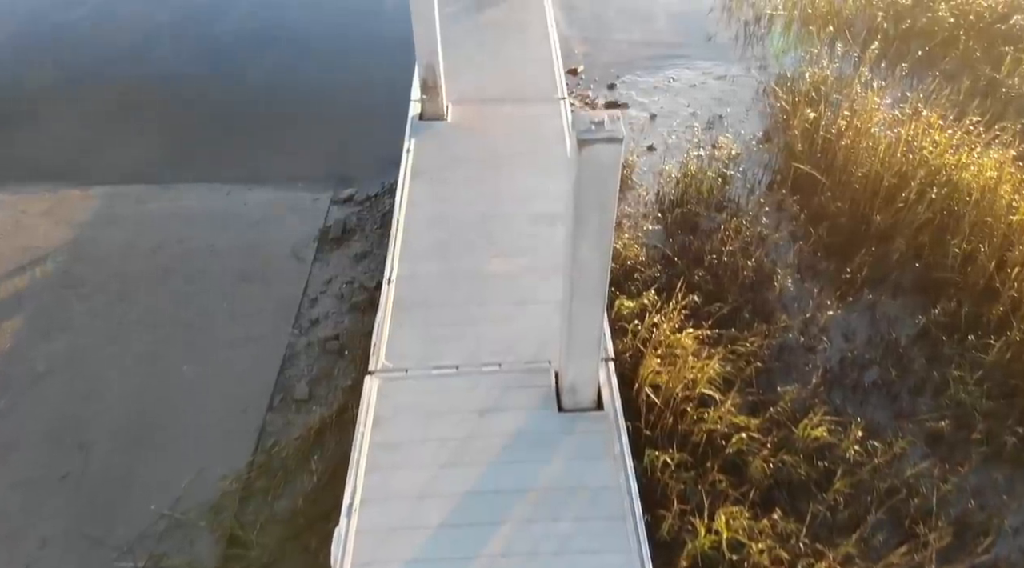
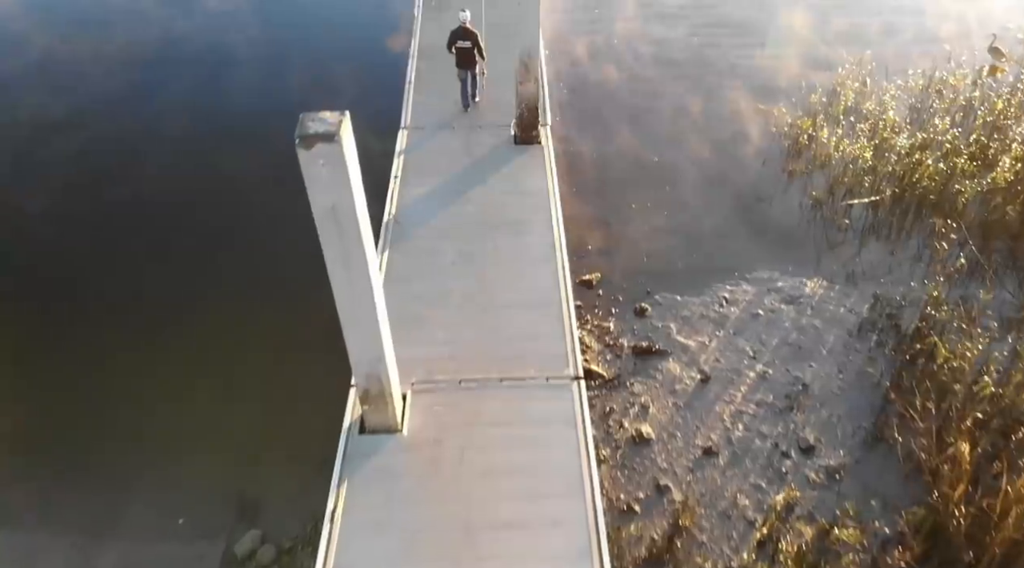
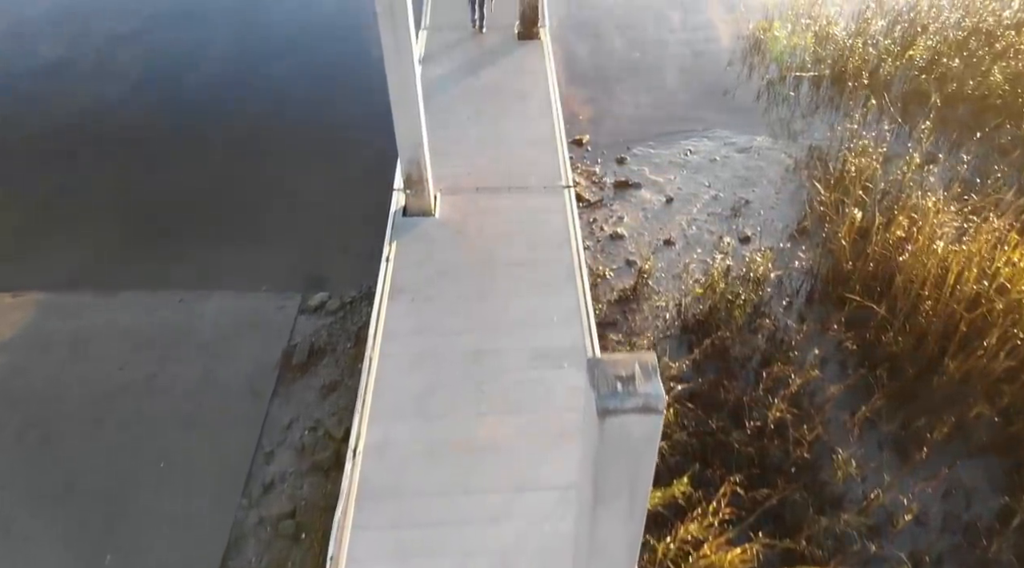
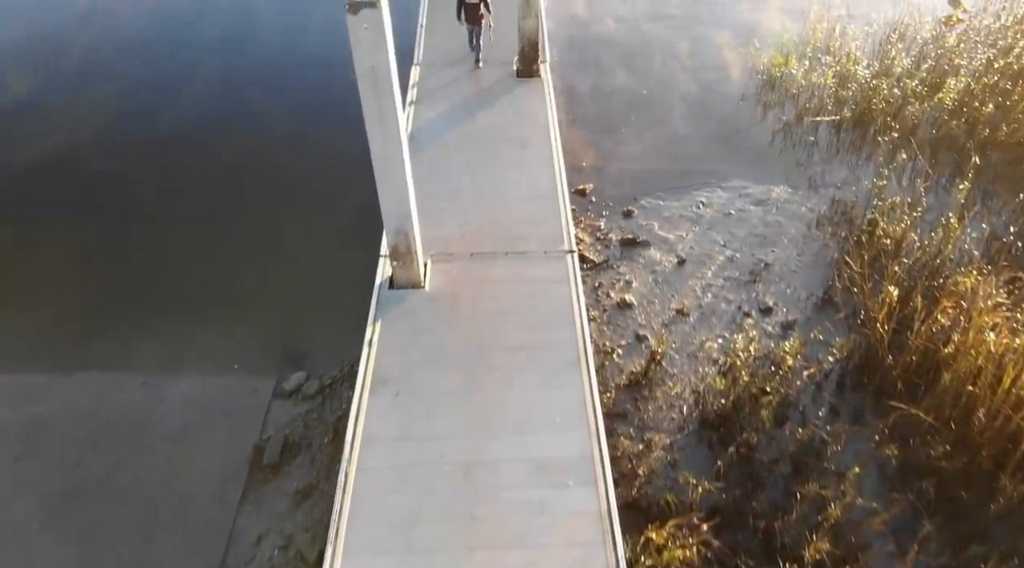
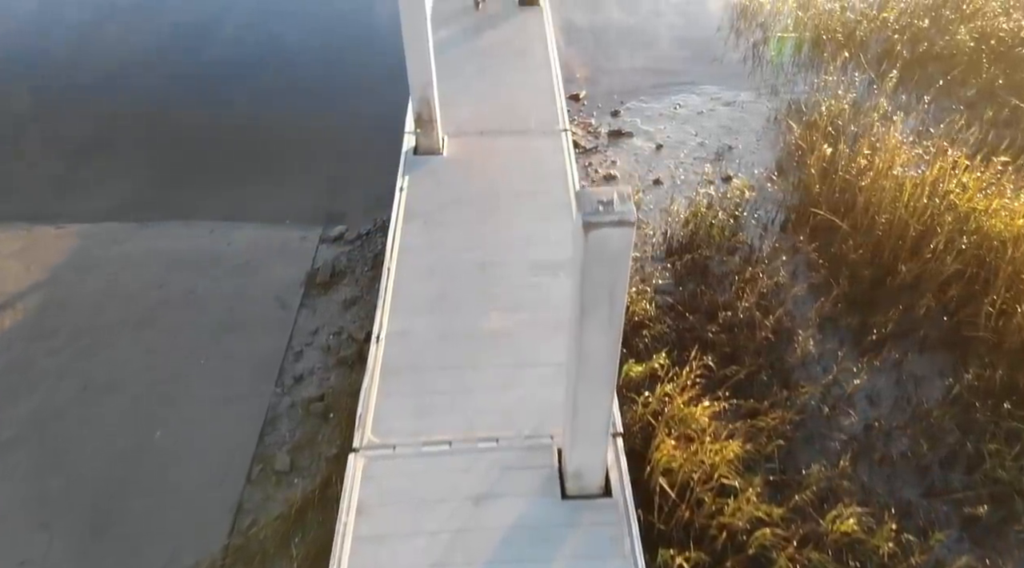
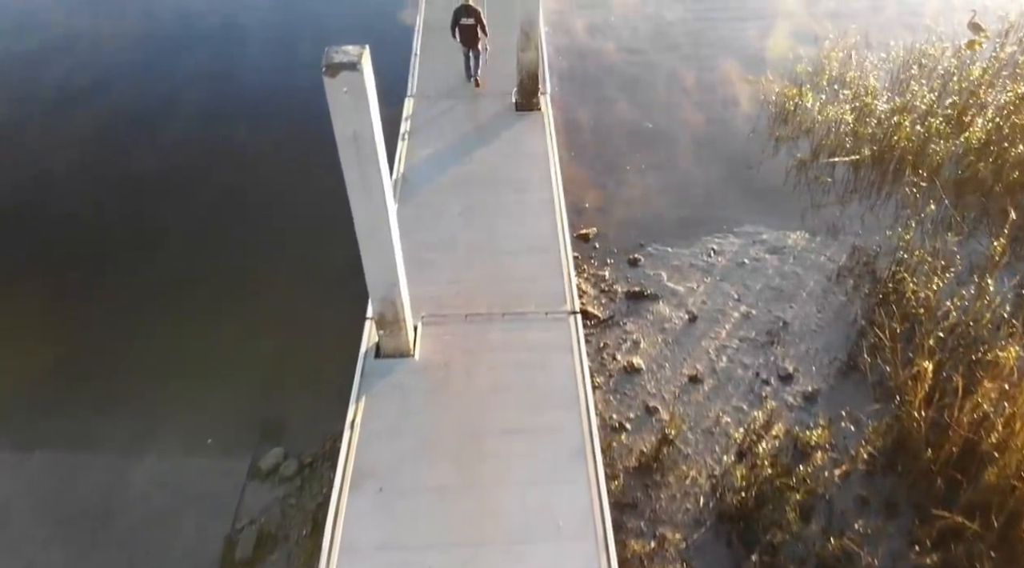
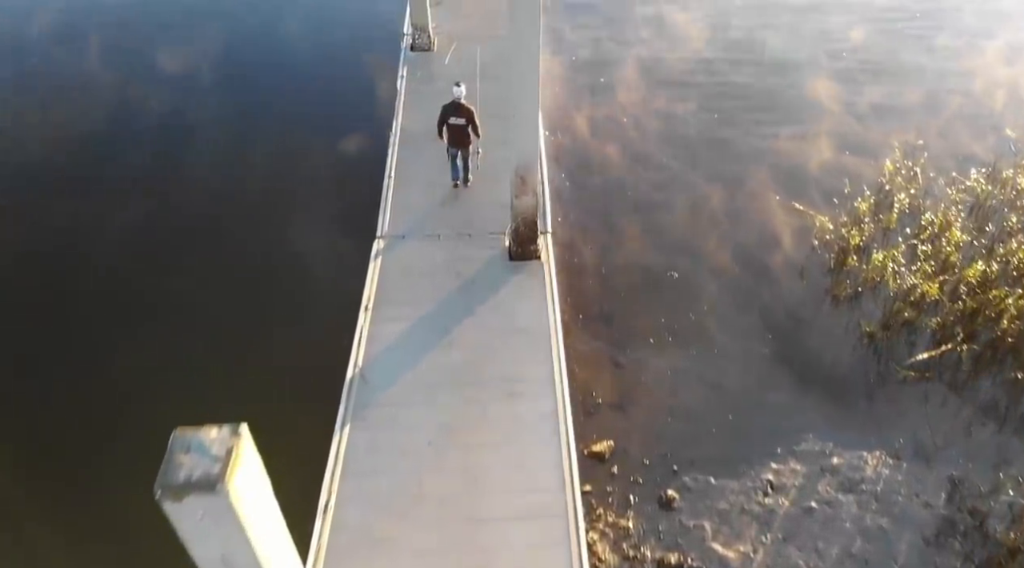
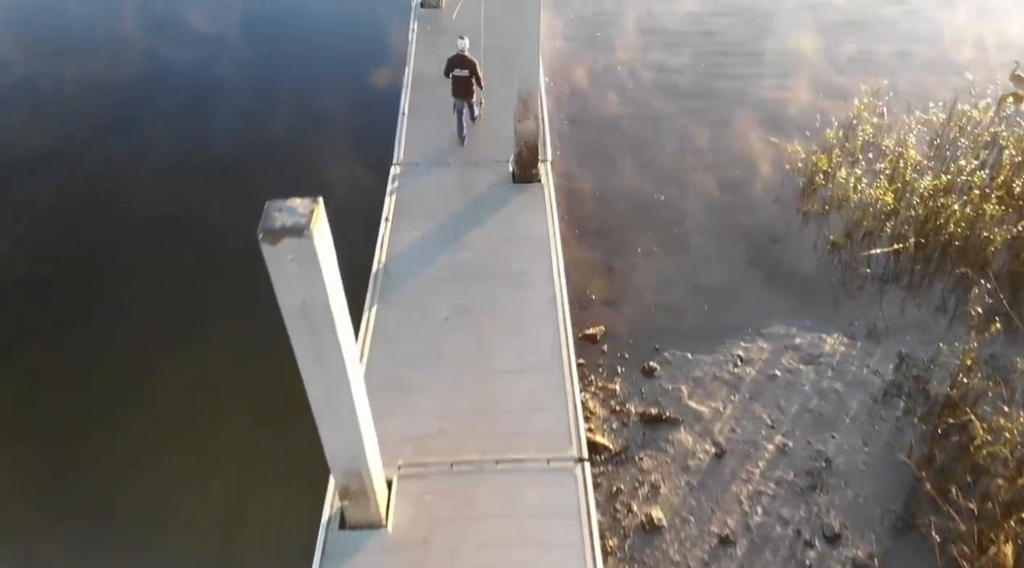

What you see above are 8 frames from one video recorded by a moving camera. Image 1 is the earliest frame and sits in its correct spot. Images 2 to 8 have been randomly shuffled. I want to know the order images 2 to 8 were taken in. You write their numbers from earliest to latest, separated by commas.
5, 3, 4, 6, 2, 8, 7
